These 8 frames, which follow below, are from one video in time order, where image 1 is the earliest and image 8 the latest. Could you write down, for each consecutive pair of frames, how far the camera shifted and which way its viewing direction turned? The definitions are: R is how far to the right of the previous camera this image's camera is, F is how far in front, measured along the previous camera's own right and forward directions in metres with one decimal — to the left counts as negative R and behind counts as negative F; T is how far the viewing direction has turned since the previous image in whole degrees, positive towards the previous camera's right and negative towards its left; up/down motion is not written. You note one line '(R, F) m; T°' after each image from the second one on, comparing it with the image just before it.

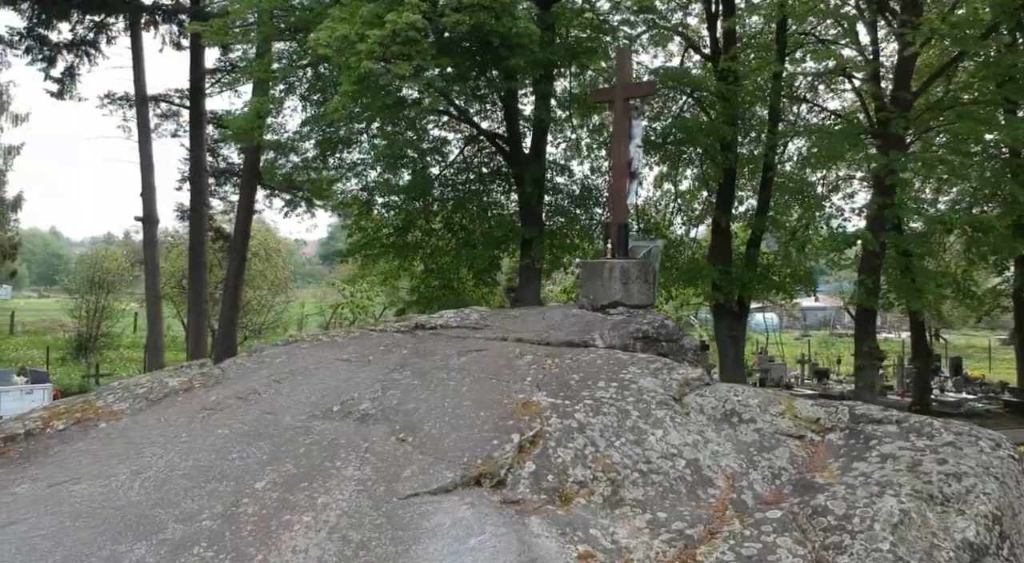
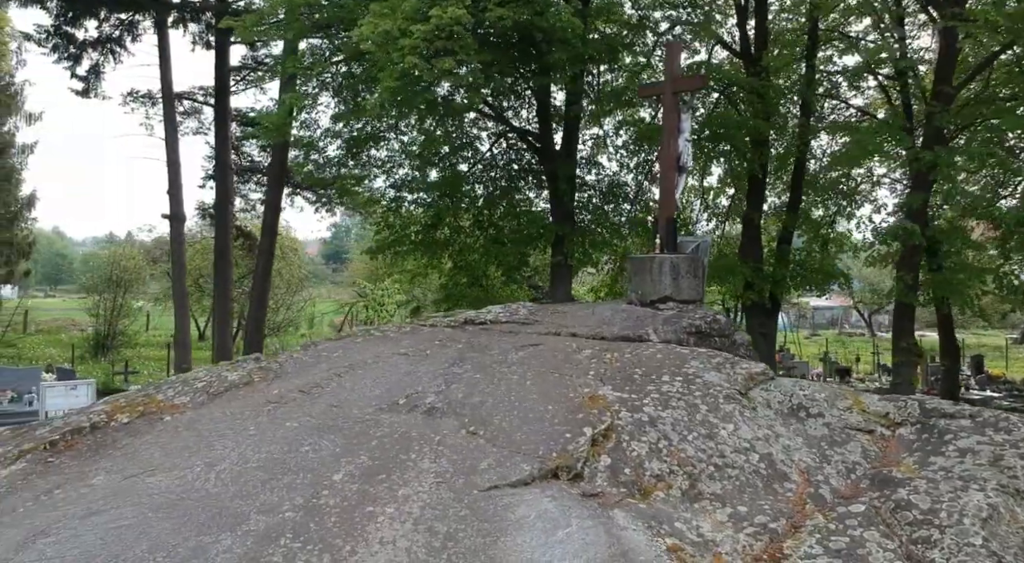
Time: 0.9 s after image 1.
(-0.3, 0.0) m; -1°
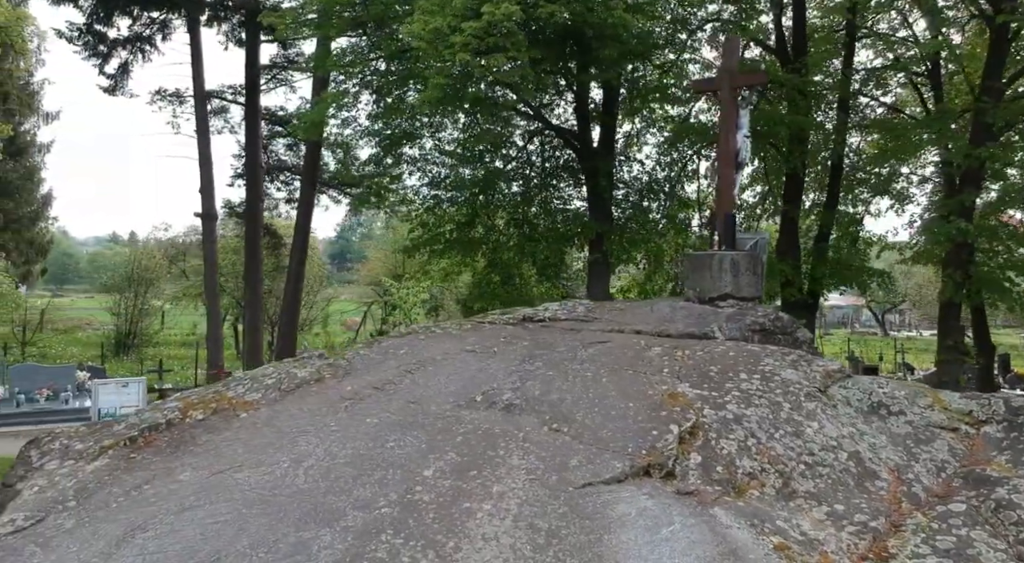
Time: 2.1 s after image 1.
(-0.3, 0.0) m; -1°
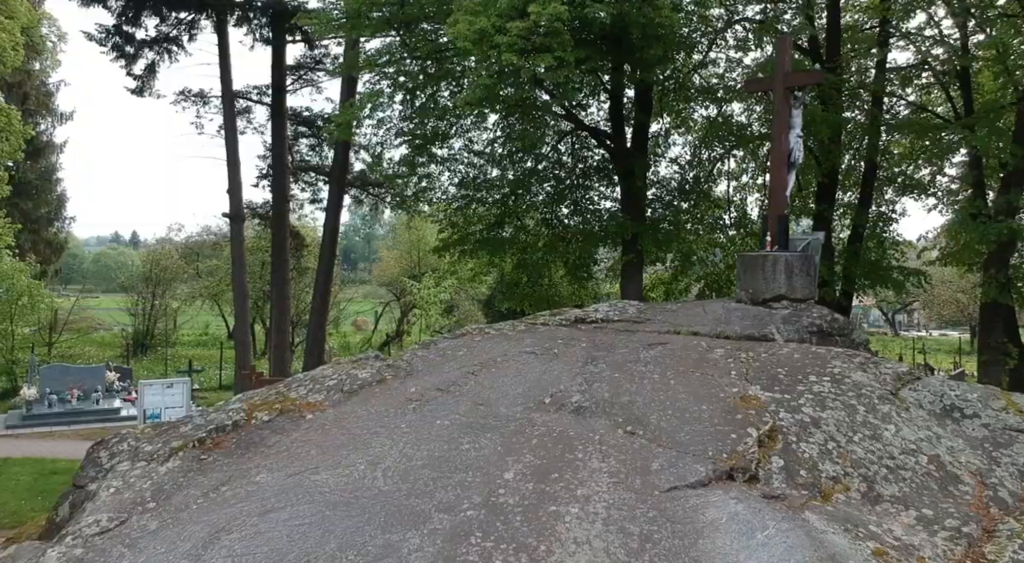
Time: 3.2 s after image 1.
(-0.3, 0.0) m; -1°
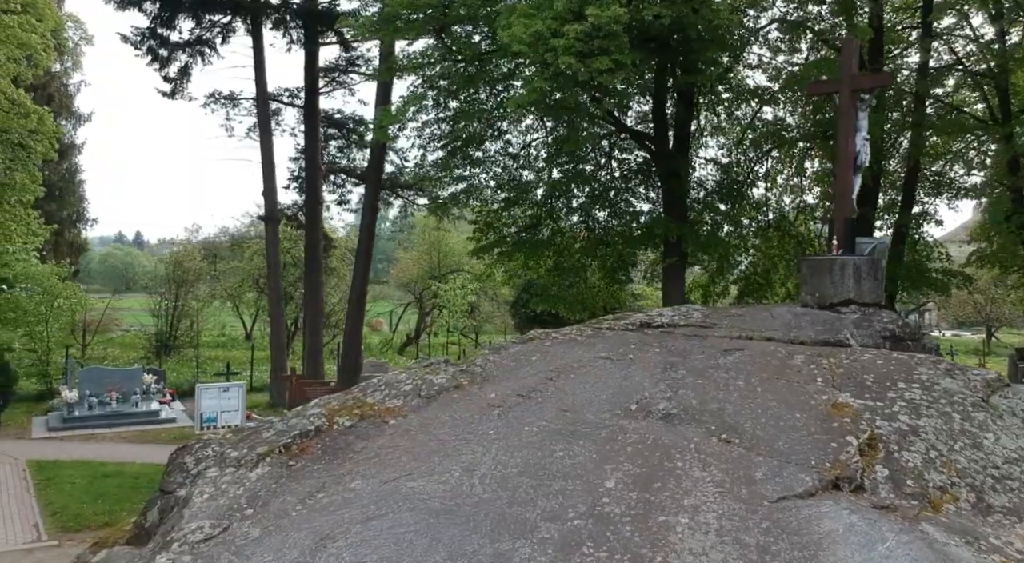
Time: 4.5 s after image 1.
(-0.4, 0.0) m; -1°
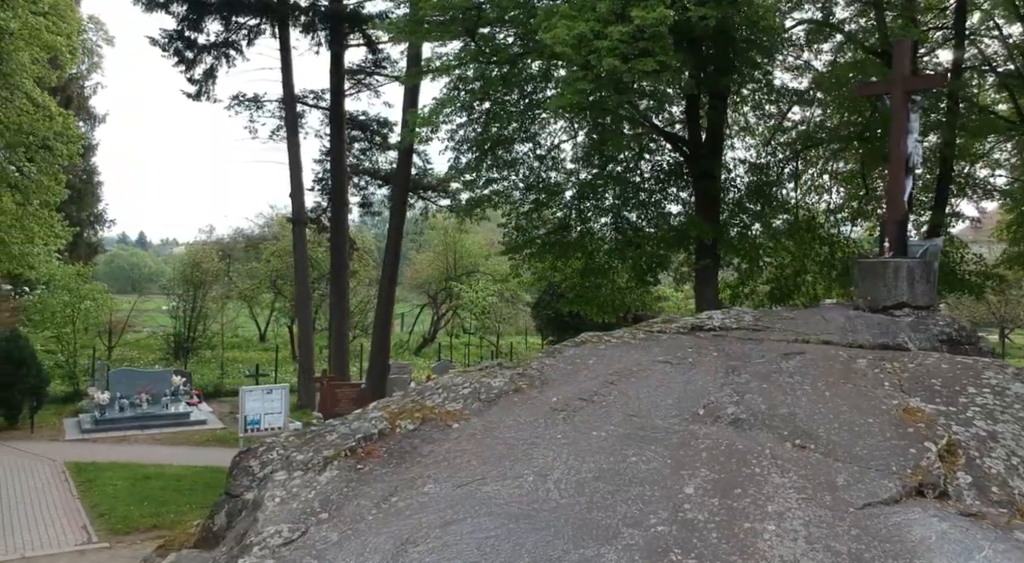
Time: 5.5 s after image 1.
(-0.3, 0.0) m; -1°
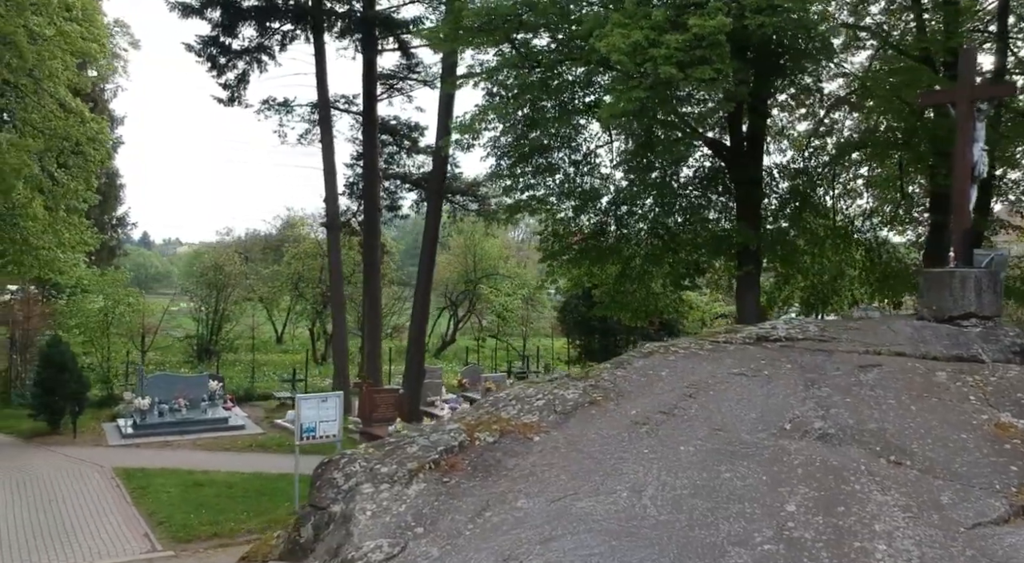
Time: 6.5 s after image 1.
(-0.4, 0.0) m; -1°
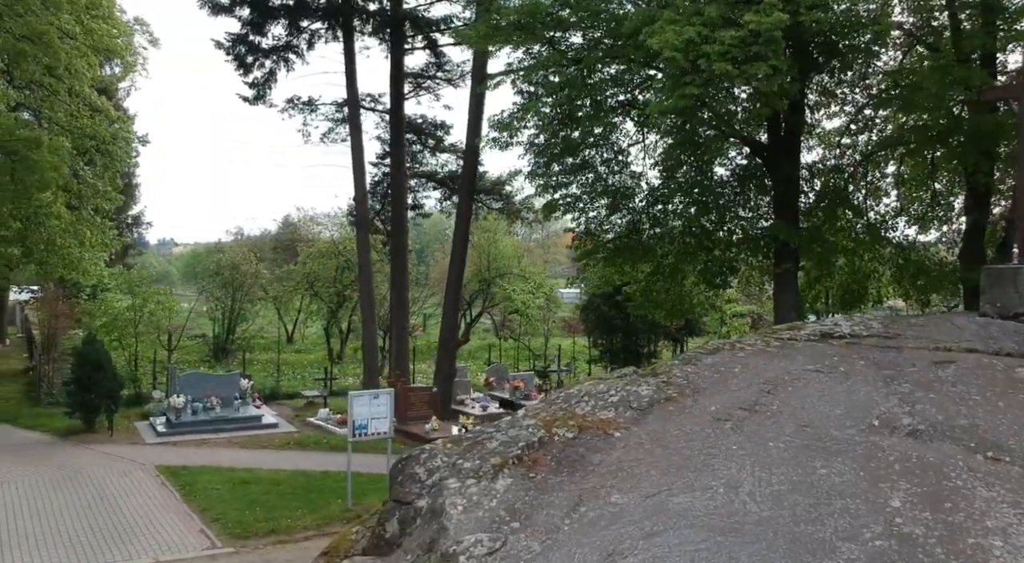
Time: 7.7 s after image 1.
(-0.4, 0.0) m; 0°
